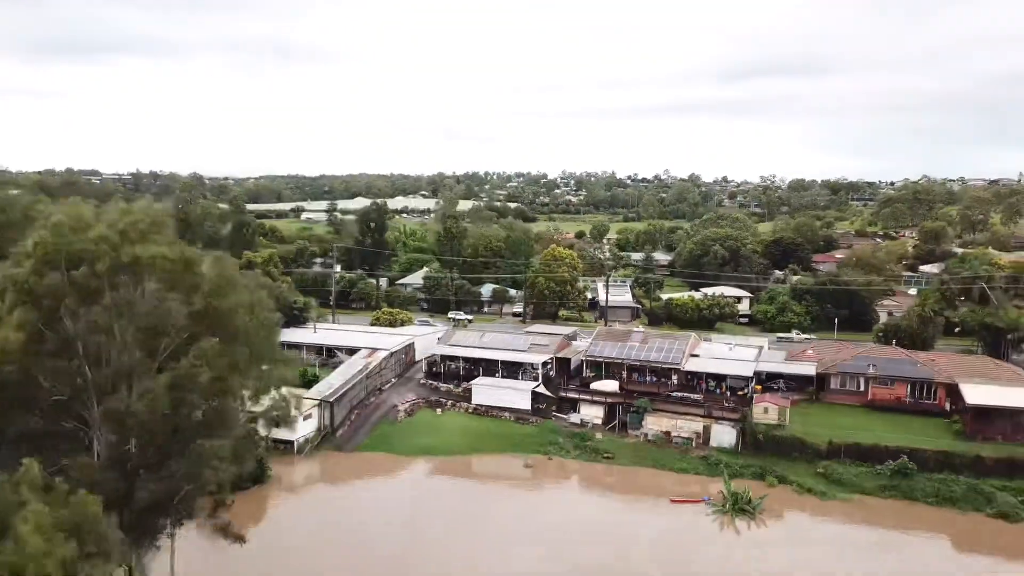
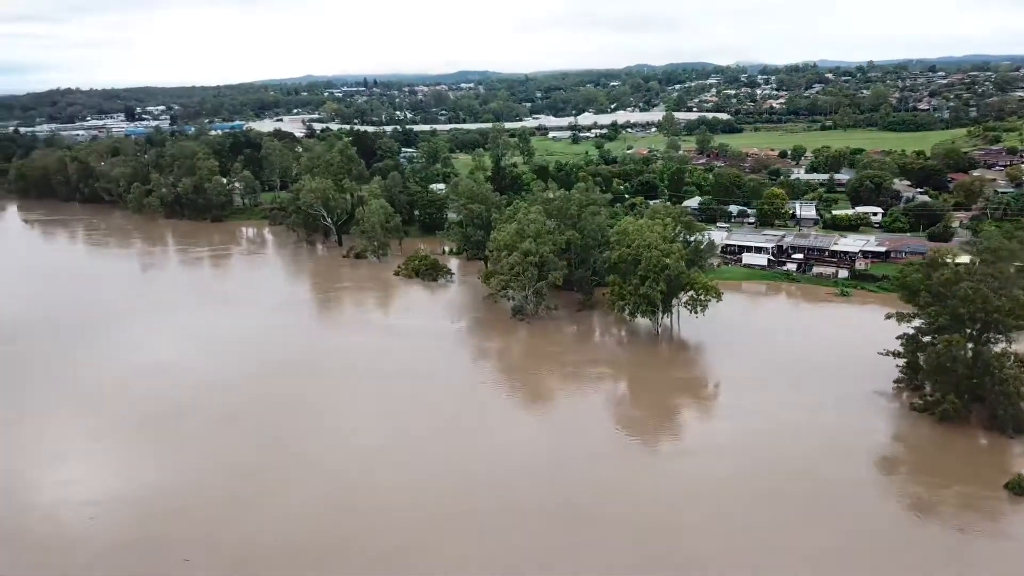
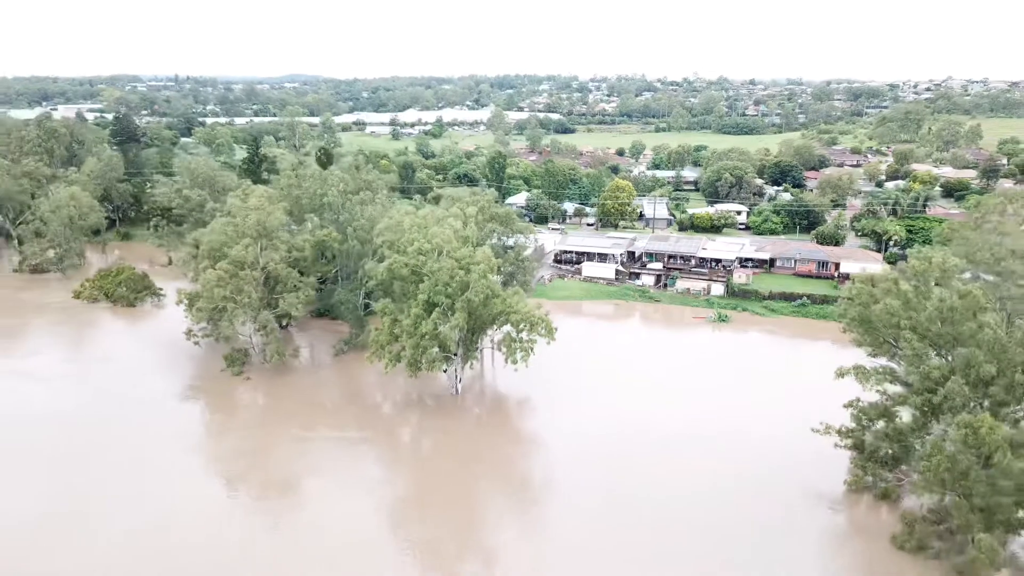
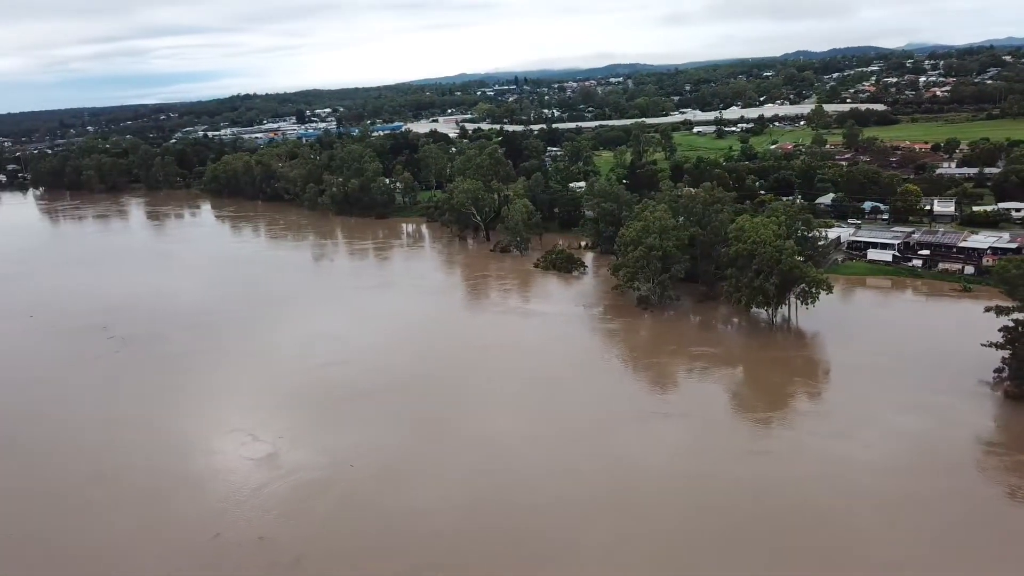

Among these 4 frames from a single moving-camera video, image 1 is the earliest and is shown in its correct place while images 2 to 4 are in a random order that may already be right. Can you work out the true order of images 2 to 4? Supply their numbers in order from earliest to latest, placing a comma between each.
3, 2, 4
